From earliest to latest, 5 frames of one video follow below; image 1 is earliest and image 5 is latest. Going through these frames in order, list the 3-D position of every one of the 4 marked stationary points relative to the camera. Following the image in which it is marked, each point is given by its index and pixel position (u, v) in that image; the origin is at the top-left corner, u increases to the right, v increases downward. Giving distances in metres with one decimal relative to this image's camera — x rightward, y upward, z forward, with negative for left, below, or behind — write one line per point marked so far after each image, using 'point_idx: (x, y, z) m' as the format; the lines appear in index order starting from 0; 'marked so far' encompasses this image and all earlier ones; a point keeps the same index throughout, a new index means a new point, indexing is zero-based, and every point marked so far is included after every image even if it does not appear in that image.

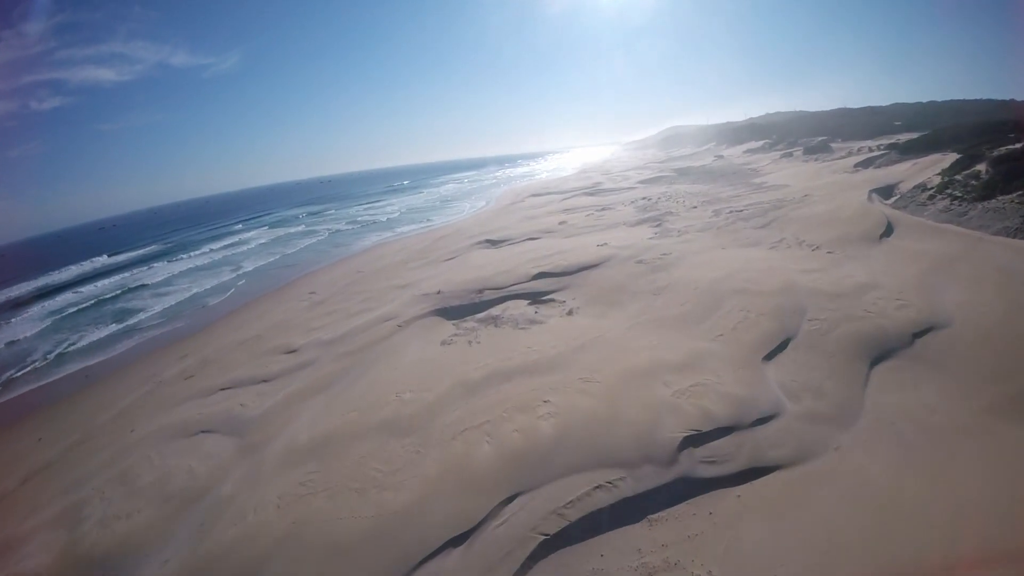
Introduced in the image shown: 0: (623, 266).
0: (+2.2, +0.5, +10.5) m
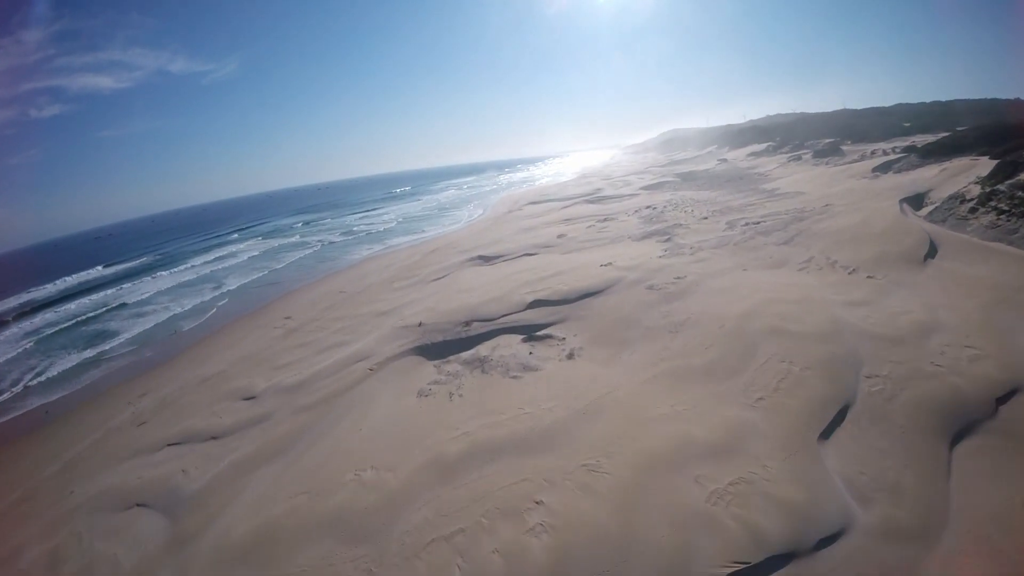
0: (+2.0, 0.0, +9.1) m
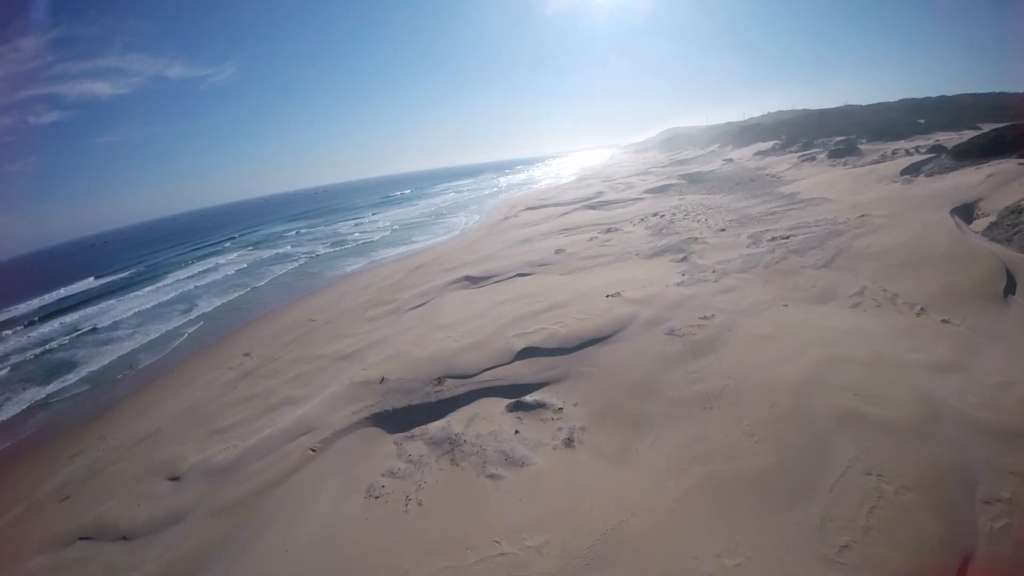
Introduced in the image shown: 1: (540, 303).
0: (+1.8, -0.7, +7.4) m
1: (+0.5, -0.3, +9.8) m
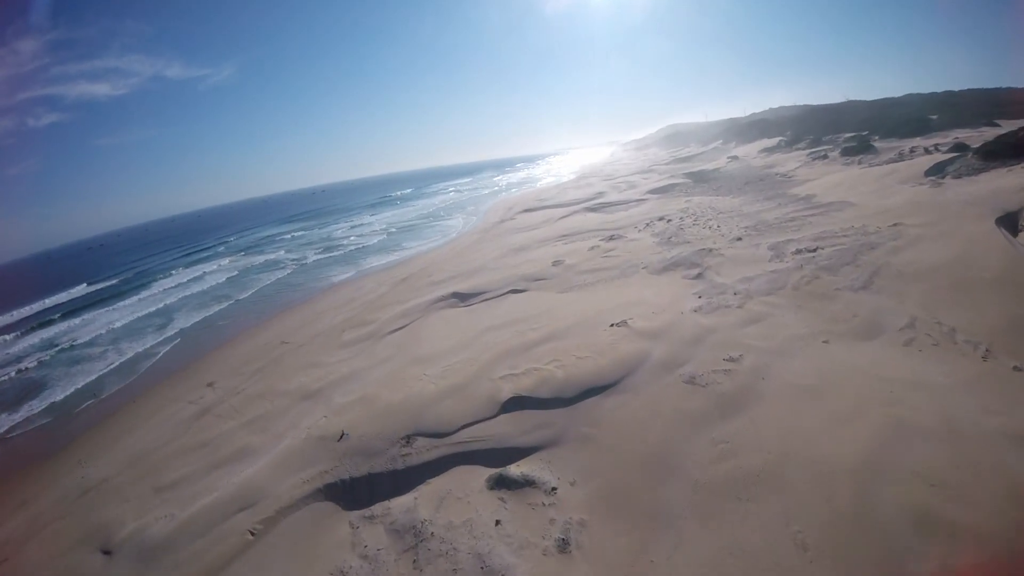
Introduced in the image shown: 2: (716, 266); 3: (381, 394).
0: (+1.6, -1.1, +6.1) m
1: (+0.4, -0.7, +8.5) m
2: (+4.0, +0.4, +10.6) m
3: (-1.8, -1.5, +7.6) m
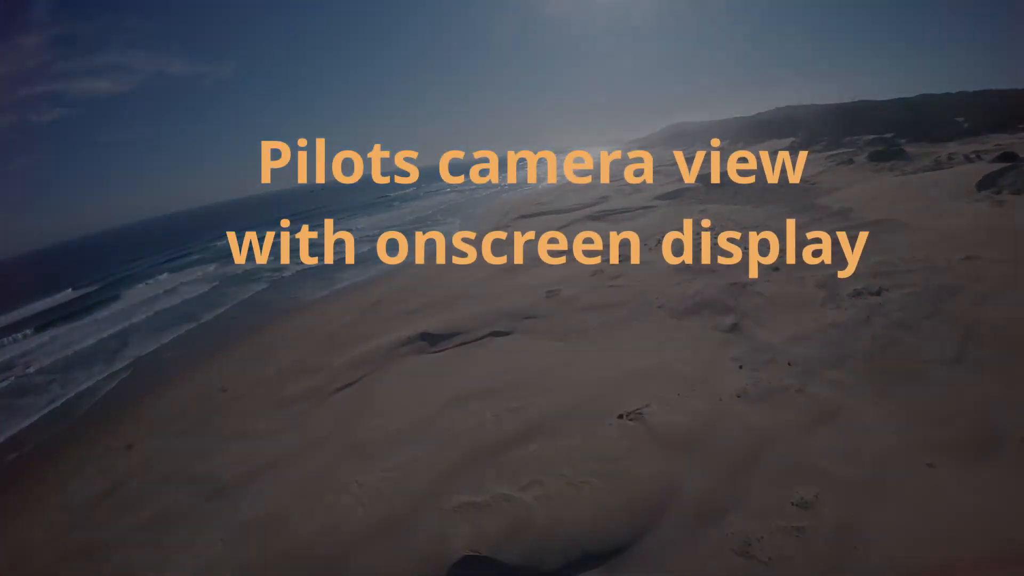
0: (+1.3, -1.9, +4.0) m
1: (0.0, -1.5, +6.4) m
2: (+3.7, -0.4, +8.4) m
3: (-2.2, -2.3, +5.5) m
